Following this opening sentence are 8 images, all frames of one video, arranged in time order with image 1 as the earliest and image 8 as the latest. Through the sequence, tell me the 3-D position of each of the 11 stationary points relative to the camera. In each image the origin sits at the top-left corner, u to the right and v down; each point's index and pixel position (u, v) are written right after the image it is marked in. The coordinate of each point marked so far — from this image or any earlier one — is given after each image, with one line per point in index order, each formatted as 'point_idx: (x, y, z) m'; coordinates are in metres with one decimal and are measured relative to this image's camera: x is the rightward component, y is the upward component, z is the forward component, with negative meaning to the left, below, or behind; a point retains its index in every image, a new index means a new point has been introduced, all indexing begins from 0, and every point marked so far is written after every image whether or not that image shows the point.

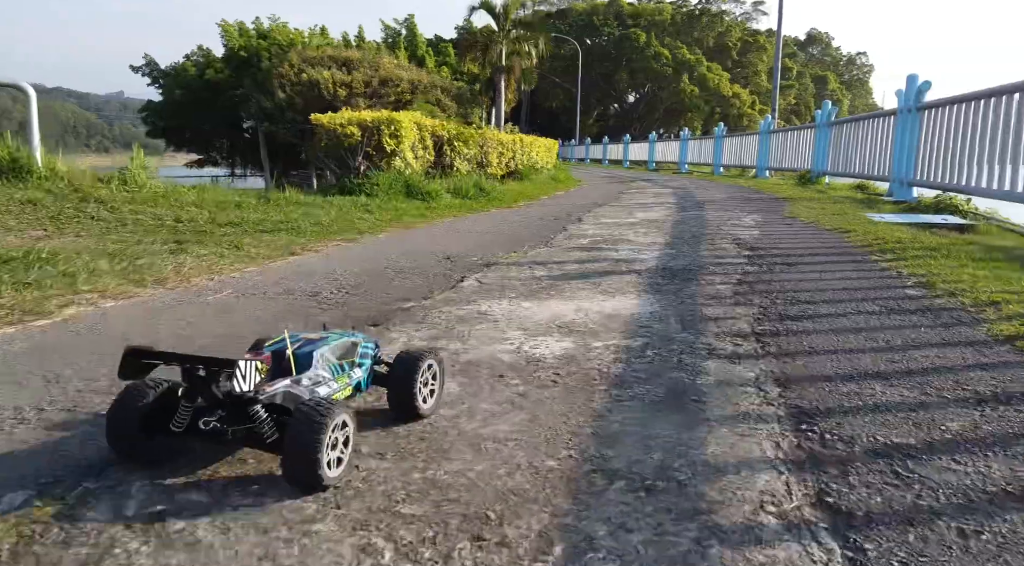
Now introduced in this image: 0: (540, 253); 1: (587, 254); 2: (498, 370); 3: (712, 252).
0: (+0.2, +0.2, +5.7) m
1: (+0.5, +0.2, +5.6) m
2: (0.0, -0.3, +2.6) m
3: (+1.5, +0.2, +5.6) m
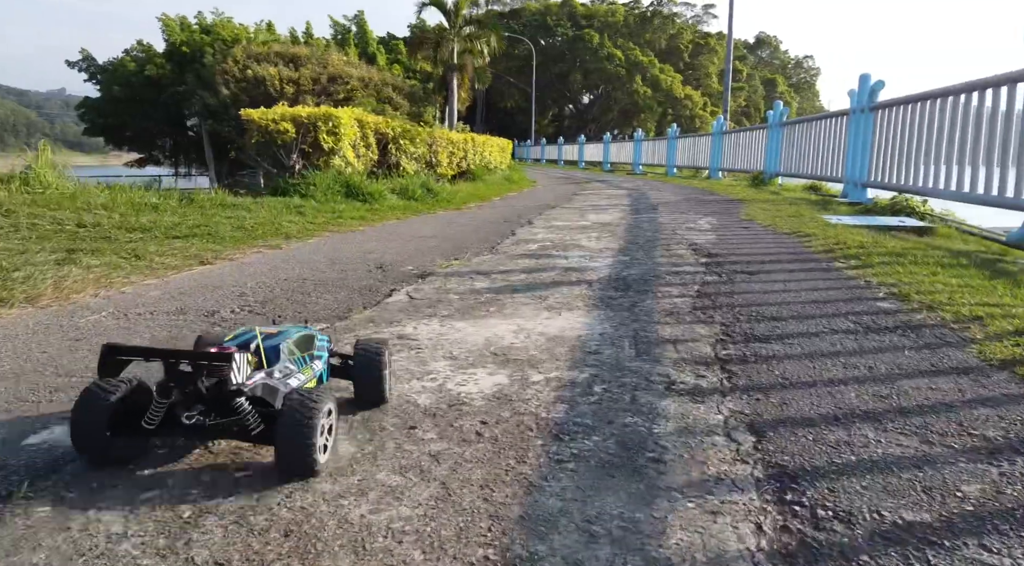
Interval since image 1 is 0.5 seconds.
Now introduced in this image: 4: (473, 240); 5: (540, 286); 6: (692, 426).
0: (-0.2, +0.2, +5.2) m
1: (+0.1, +0.1, +5.1) m
2: (-0.3, -0.4, +2.1) m
3: (+1.1, +0.2, +5.2) m
4: (-0.4, +0.4, +6.6) m
5: (+0.2, 0.0, +4.3) m
6: (+0.5, -0.4, +2.0) m
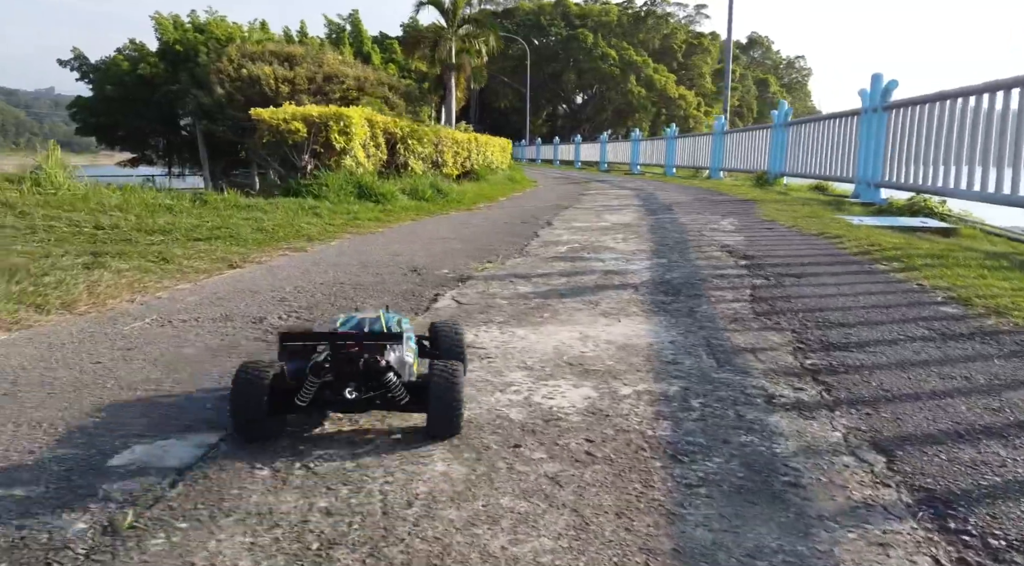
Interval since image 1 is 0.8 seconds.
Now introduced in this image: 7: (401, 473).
0: (0.0, +0.1, +5.0) m
1: (+0.4, +0.1, +5.0) m
2: (0.0, -0.4, +1.9) m
3: (+1.4, +0.2, +5.1) m
4: (-0.1, +0.4, +6.5) m
5: (+0.4, 0.0, +4.1) m
6: (+0.8, -0.4, +1.9) m
7: (-0.3, -0.4, +1.7) m
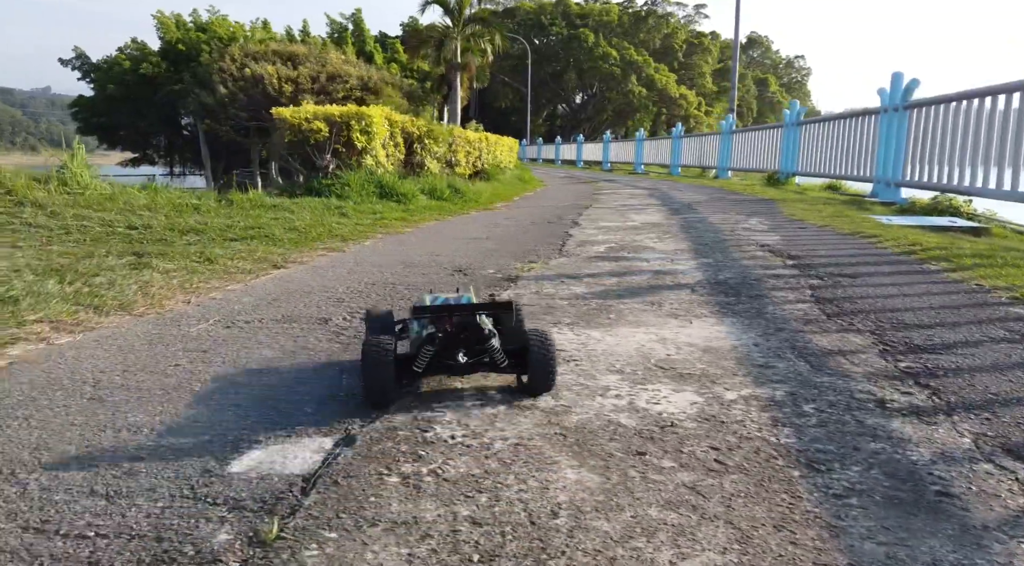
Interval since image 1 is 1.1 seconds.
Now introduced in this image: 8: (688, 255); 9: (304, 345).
0: (+0.3, +0.1, +5.0) m
1: (+0.7, +0.1, +4.9) m
2: (+0.3, -0.4, +1.9) m
3: (+1.7, +0.2, +5.1) m
4: (+0.2, +0.4, +6.4) m
5: (+0.7, 0.0, +4.1) m
6: (+1.1, -0.4, +1.8) m
7: (0.0, -0.5, +1.7) m
8: (+1.3, +0.2, +5.4) m
9: (-0.8, -0.2, +2.9) m
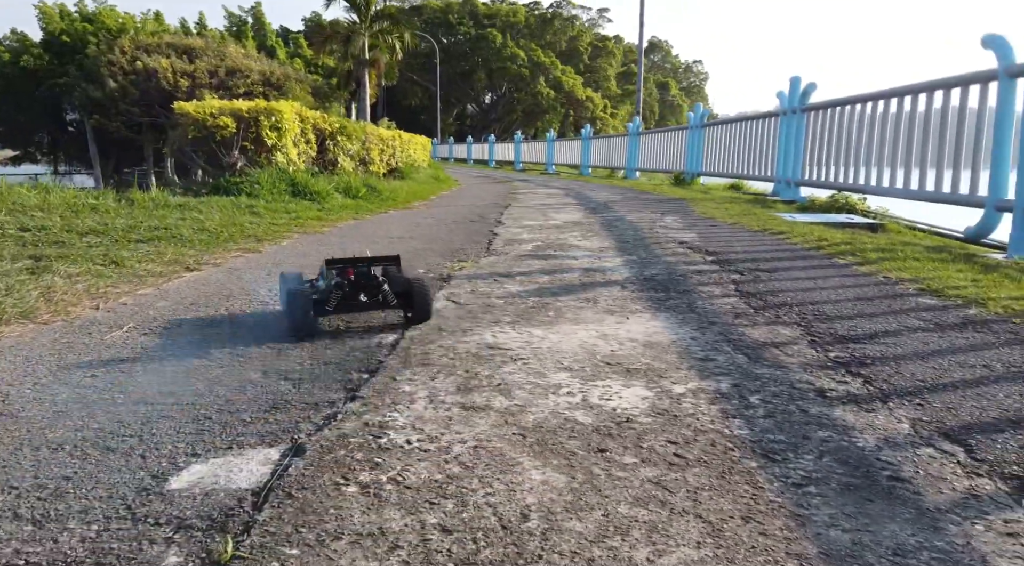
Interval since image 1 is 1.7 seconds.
0: (-0.2, +0.1, +4.9) m
1: (+0.2, +0.1, +4.9) m
2: (+0.2, -0.4, +1.9) m
3: (+1.1, +0.2, +5.2) m
4: (-0.5, +0.4, +6.3) m
5: (+0.3, 0.0, +4.1) m
6: (+1.0, -0.4, +1.9) m
7: (0.0, -0.4, +1.6) m
8: (+0.7, +0.2, +5.4) m
9: (-1.0, -0.3, +2.7) m
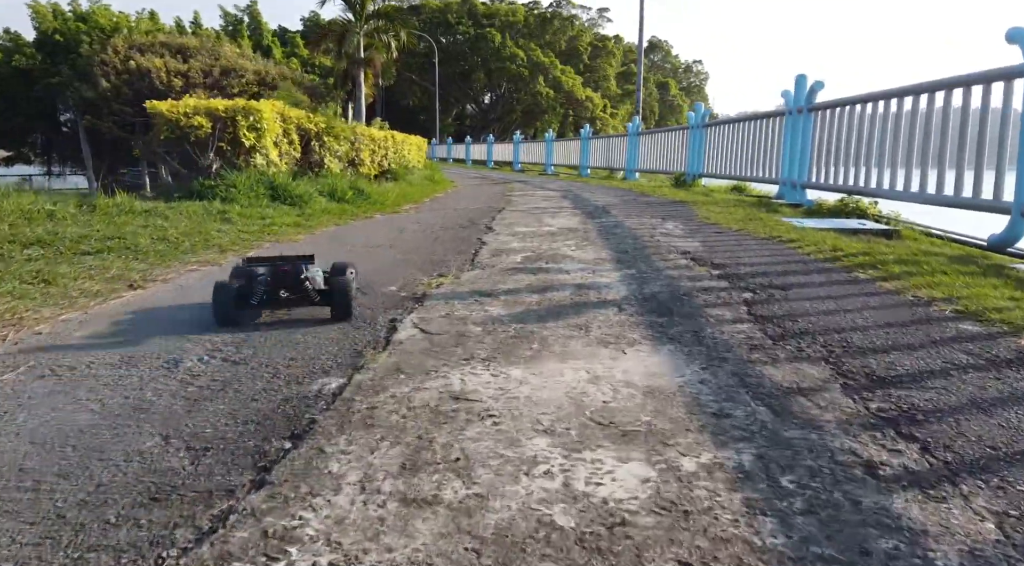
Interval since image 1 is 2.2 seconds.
0: (-0.3, 0.0, +4.4) m
1: (+0.1, 0.0, +4.4) m
2: (+0.1, -0.5, +1.4) m
3: (+1.1, +0.1, +4.7) m
4: (-0.6, +0.3, +5.8) m
5: (+0.3, -0.1, +3.6) m
6: (+0.9, -0.5, +1.4) m
7: (-0.1, -0.6, +1.1) m
8: (+0.7, +0.1, +4.9) m
9: (-1.1, -0.4, +2.2) m
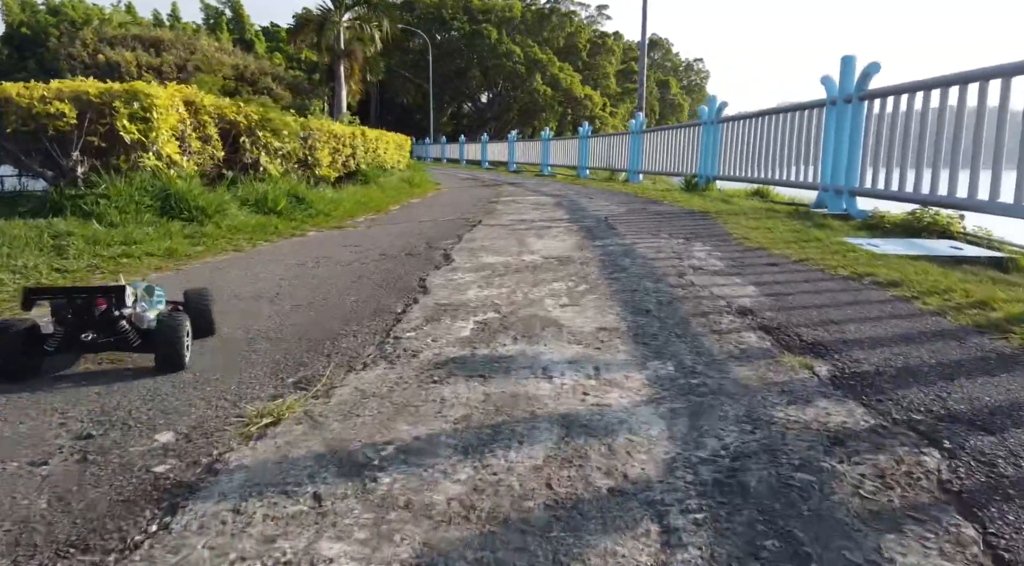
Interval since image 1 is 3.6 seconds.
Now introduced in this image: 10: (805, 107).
0: (-0.5, -0.3, +2.3) m
1: (-0.1, -0.3, +2.2) m
2: (-0.1, -0.9, -0.8) m
3: (+0.8, -0.3, +2.5) m
4: (-0.8, -0.1, +3.6) m
5: (0.0, -0.5, +1.4) m
6: (+0.7, -0.9, -0.8) m
7: (-0.3, -0.9, -1.0) m
8: (+0.4, -0.2, +2.8) m
9: (-1.4, -0.7, 0.0) m
10: (+4.2, +2.5, +10.6) m
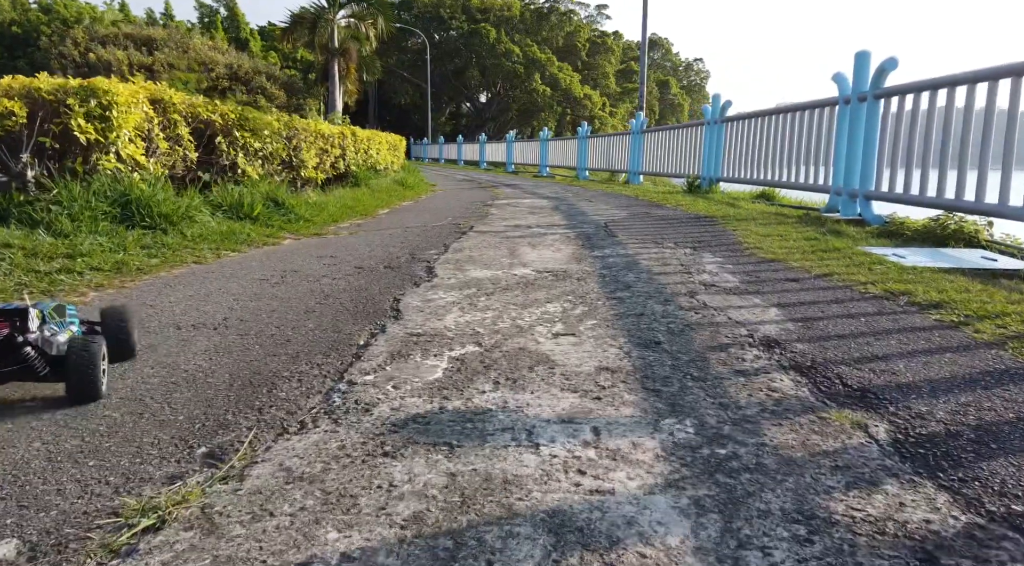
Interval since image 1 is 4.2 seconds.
0: (-0.6, -0.4, +1.7) m
1: (-0.2, -0.5, +1.7) m
2: (-0.2, -1.0, -1.4) m
3: (+0.8, -0.4, +2.0) m
4: (-0.9, -0.2, +3.1) m
5: (0.0, -0.6, +0.9) m
6: (+0.6, -1.0, -1.3) m
7: (-0.4, -1.0, -1.6) m
8: (+0.4, -0.4, +2.2) m
9: (-1.4, -0.8, -0.5) m
10: (+4.2, +2.4, +10.1) m
